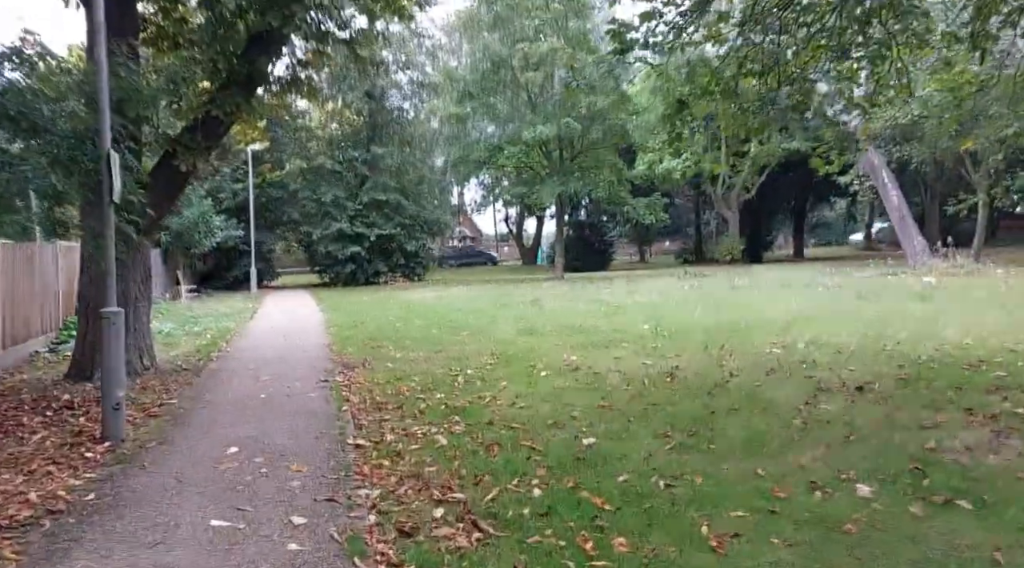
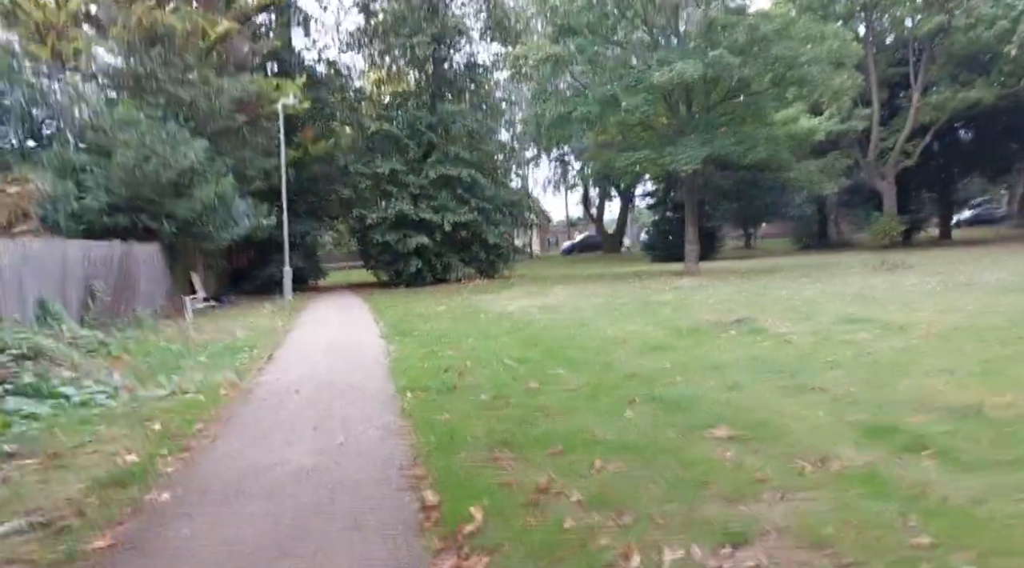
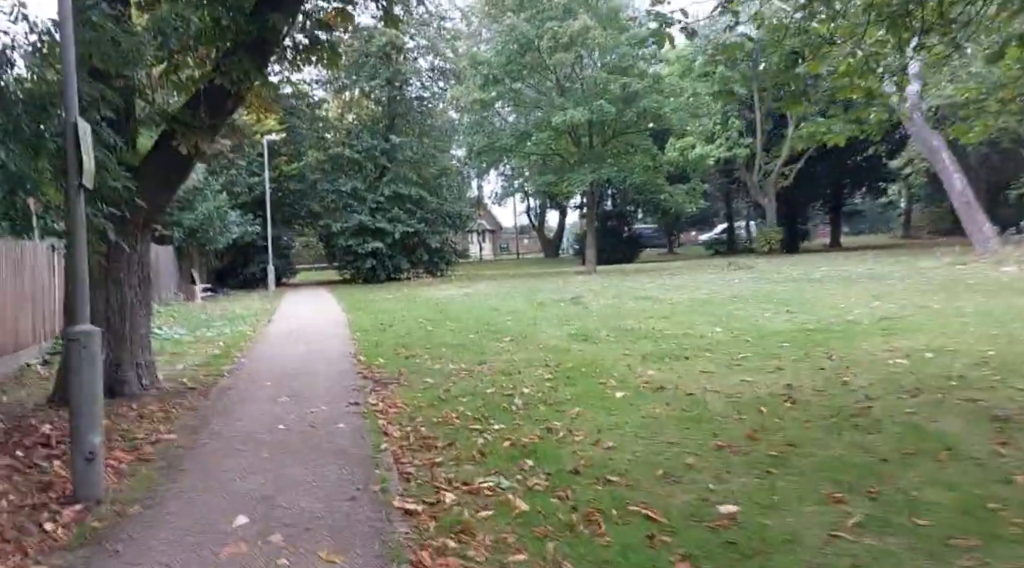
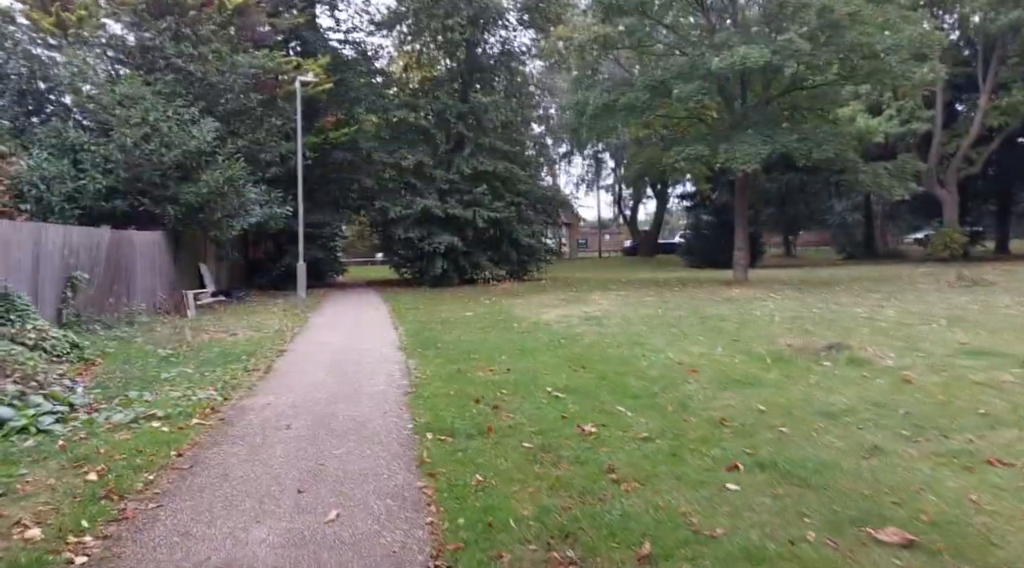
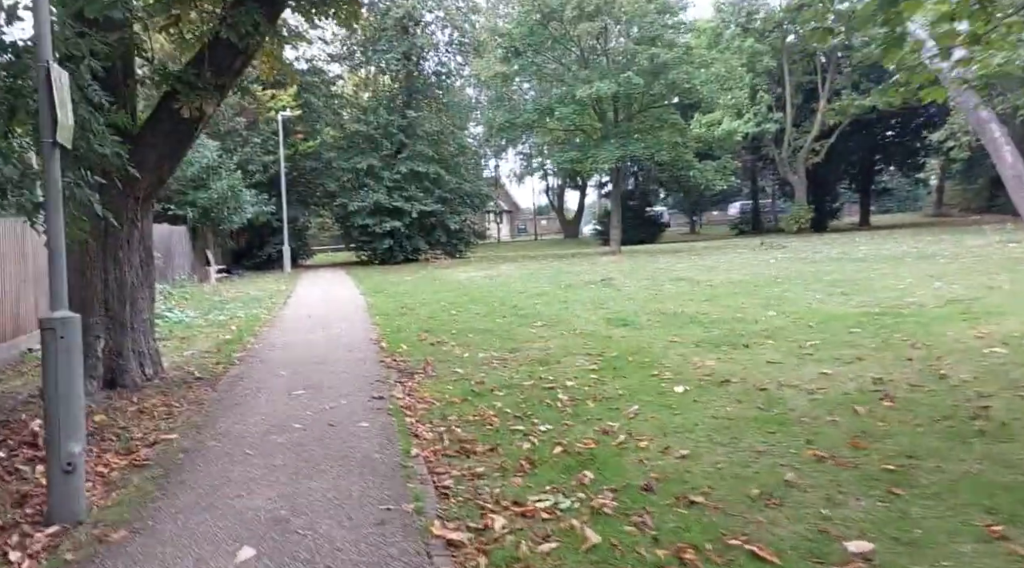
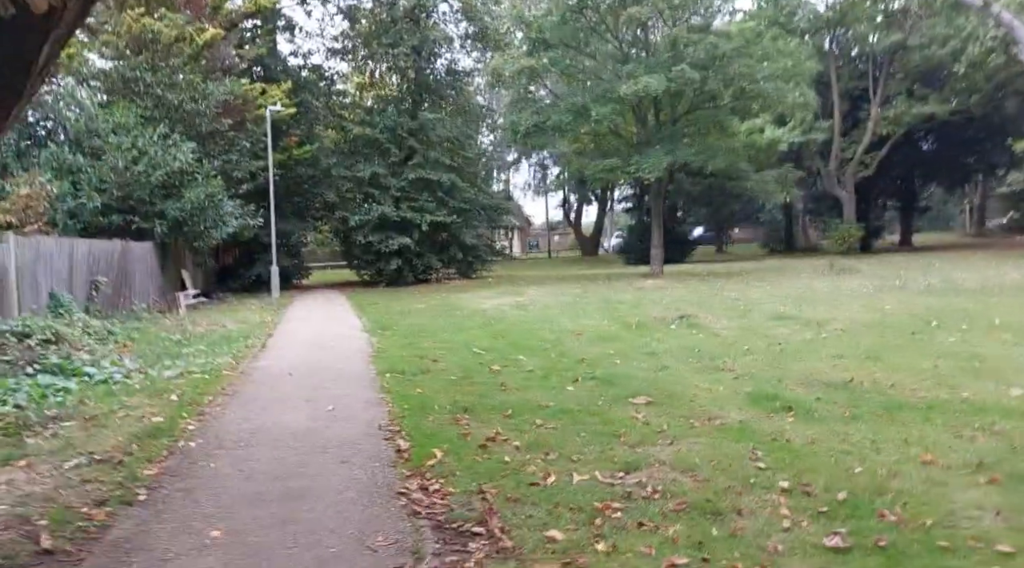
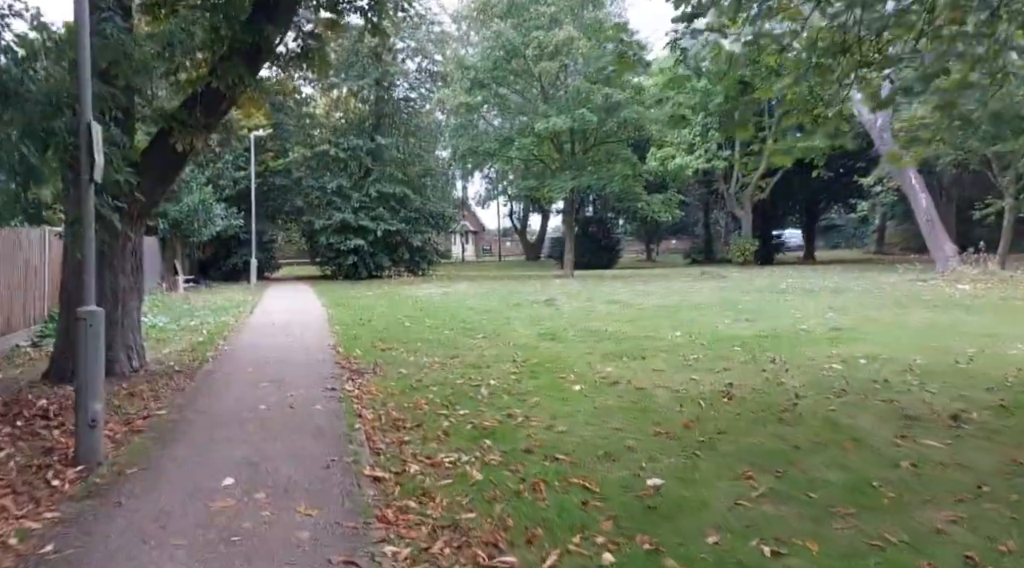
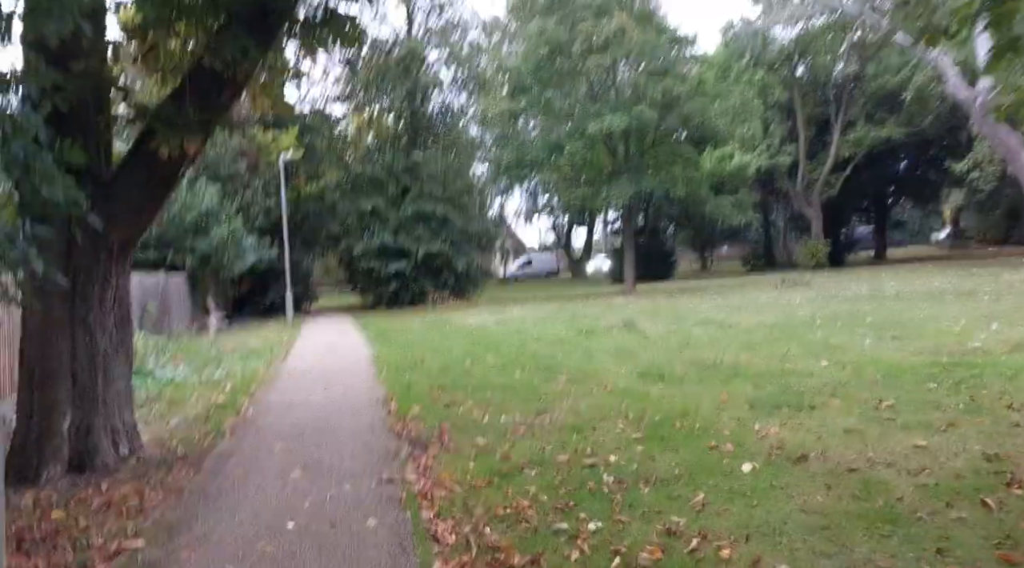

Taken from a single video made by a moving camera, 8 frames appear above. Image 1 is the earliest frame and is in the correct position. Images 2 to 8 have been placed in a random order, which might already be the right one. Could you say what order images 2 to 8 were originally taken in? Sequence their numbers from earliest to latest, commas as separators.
7, 3, 5, 8, 6, 2, 4
